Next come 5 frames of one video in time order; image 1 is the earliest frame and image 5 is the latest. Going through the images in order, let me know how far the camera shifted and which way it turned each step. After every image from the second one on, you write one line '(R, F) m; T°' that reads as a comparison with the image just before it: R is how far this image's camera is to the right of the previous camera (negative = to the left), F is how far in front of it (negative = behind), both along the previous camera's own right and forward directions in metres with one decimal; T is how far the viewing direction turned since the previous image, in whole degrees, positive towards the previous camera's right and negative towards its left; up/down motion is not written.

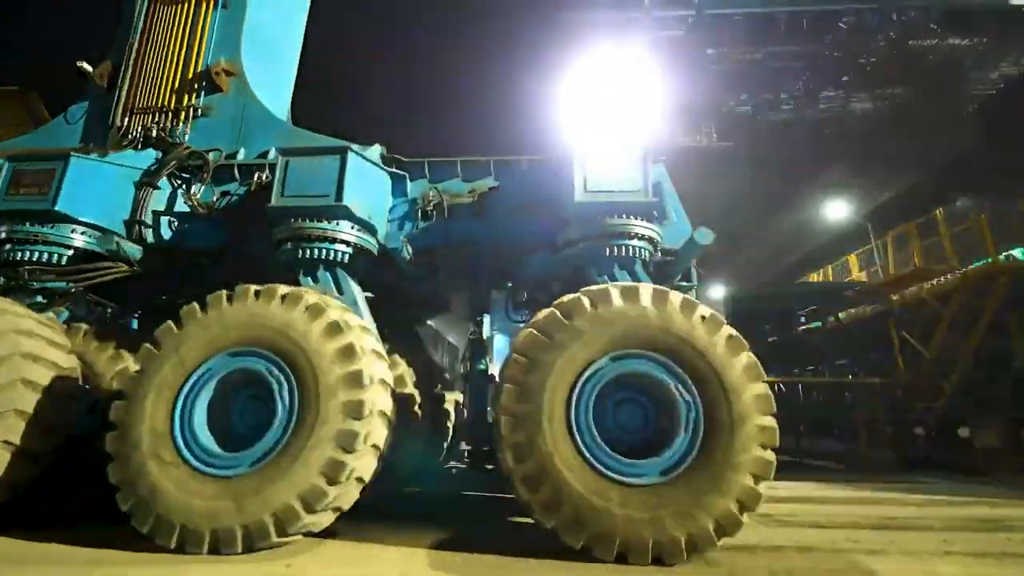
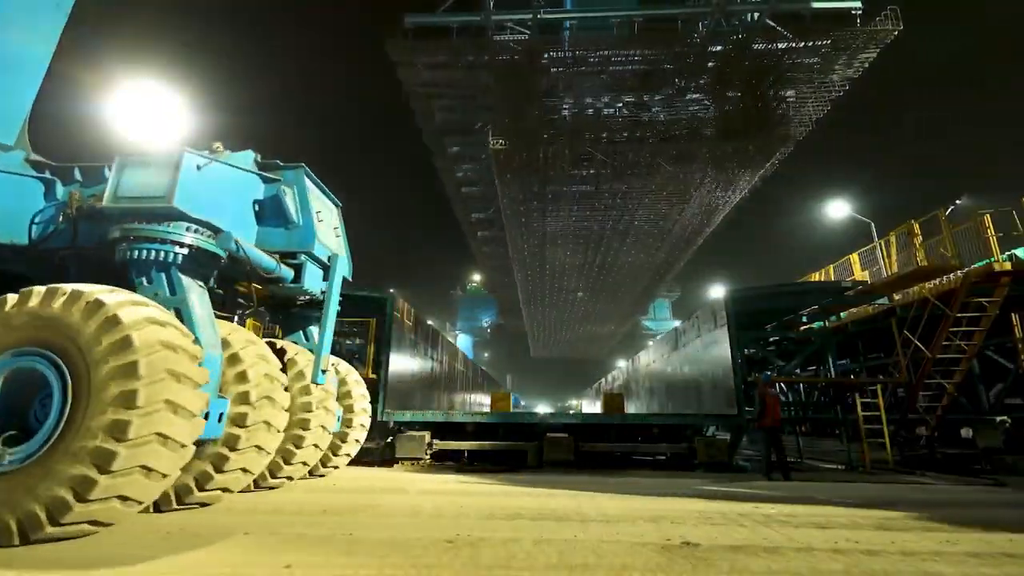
(+0.5, 0.0) m; 0°
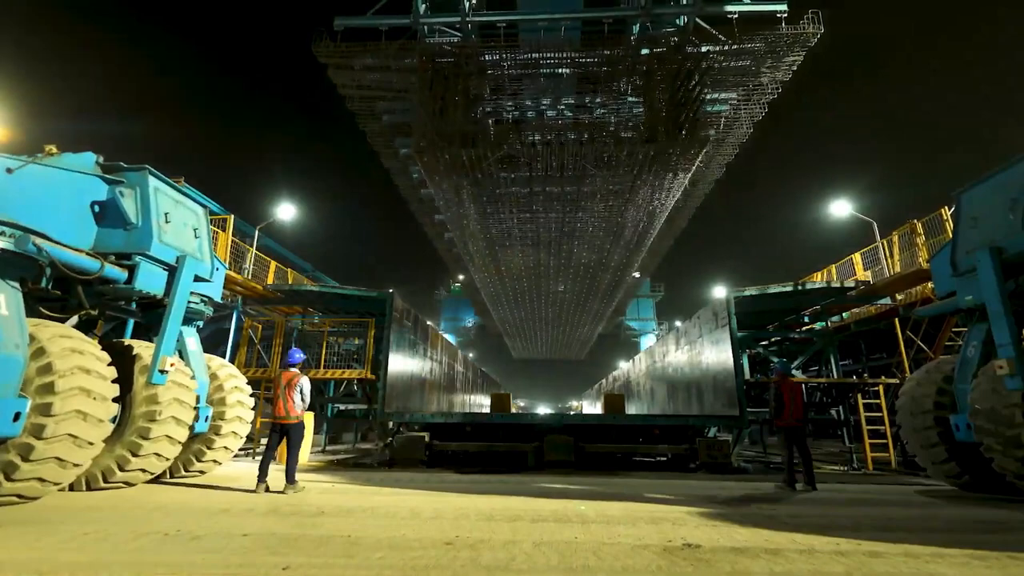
(+0.6, +0.3) m; 0°
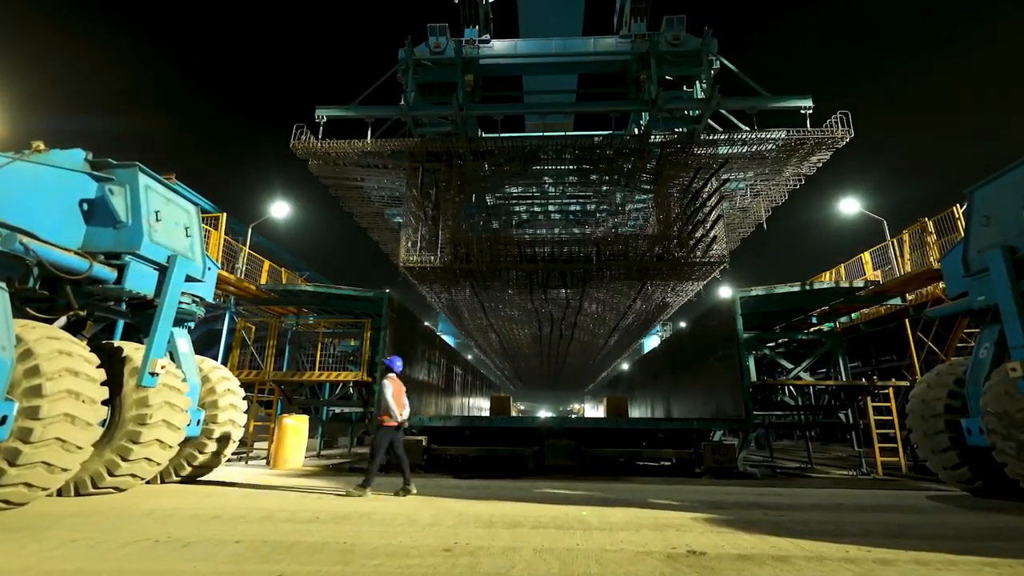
(-0.4, +2.5) m; 0°
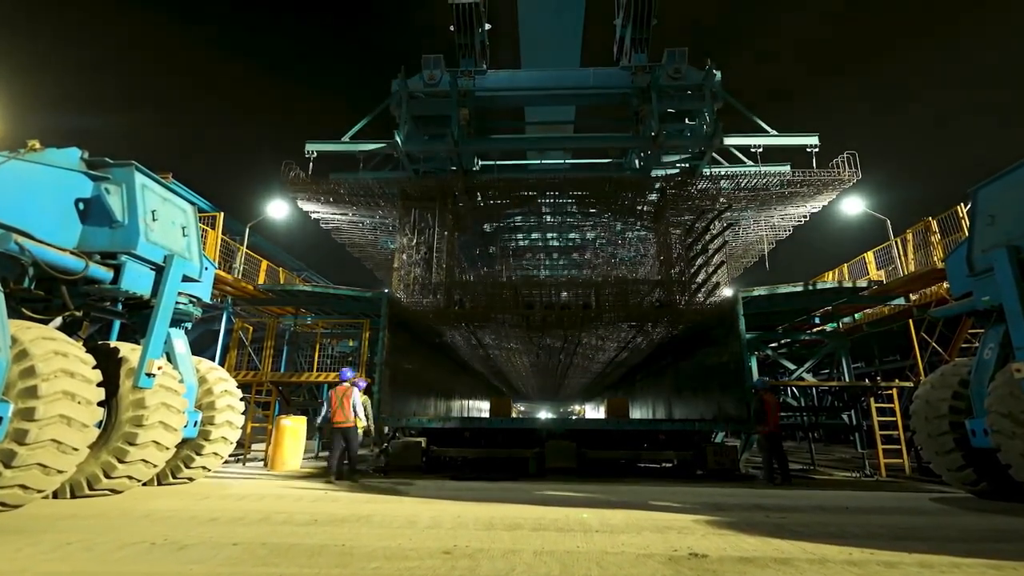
(-0.1, +0.9) m; 0°
